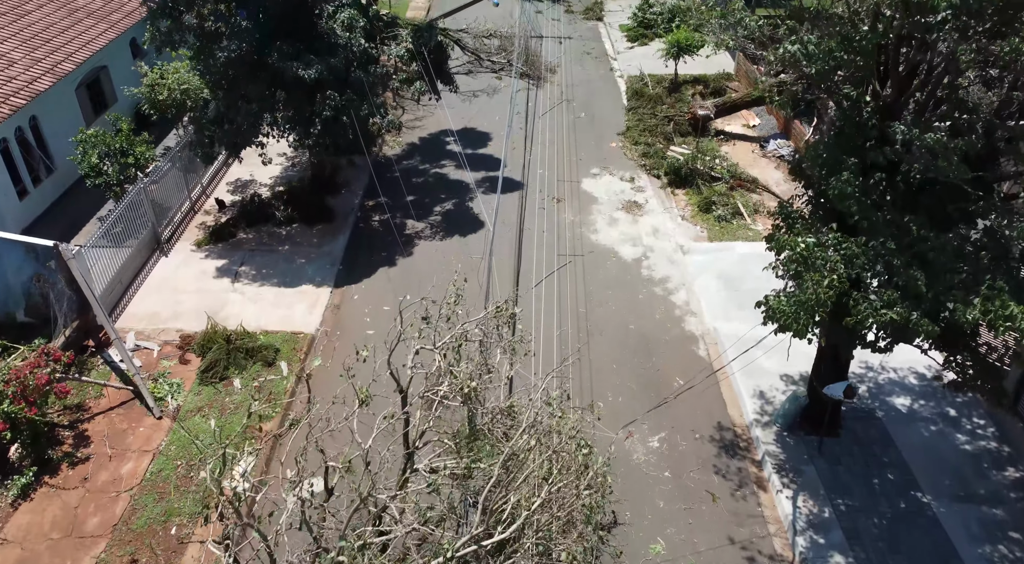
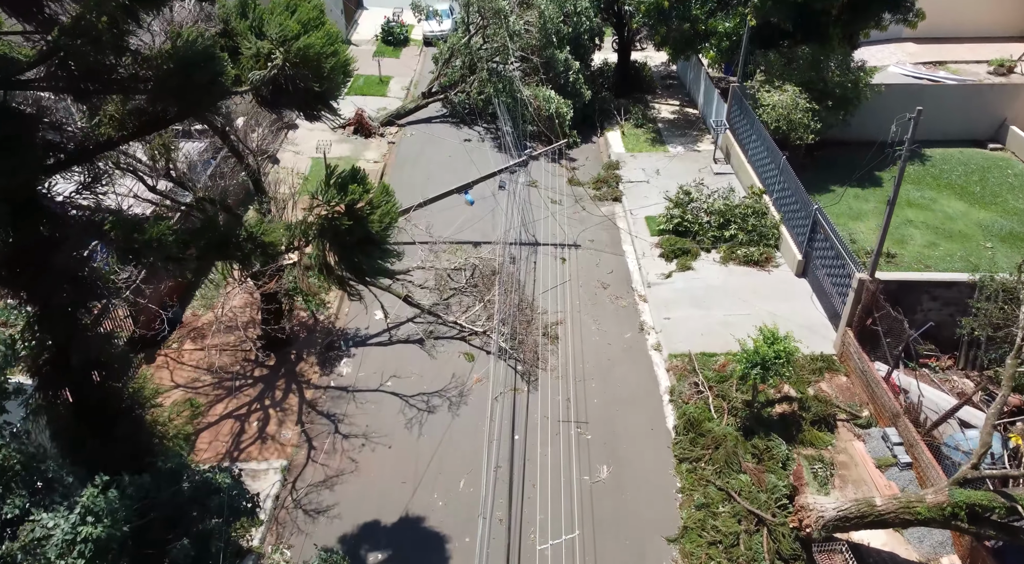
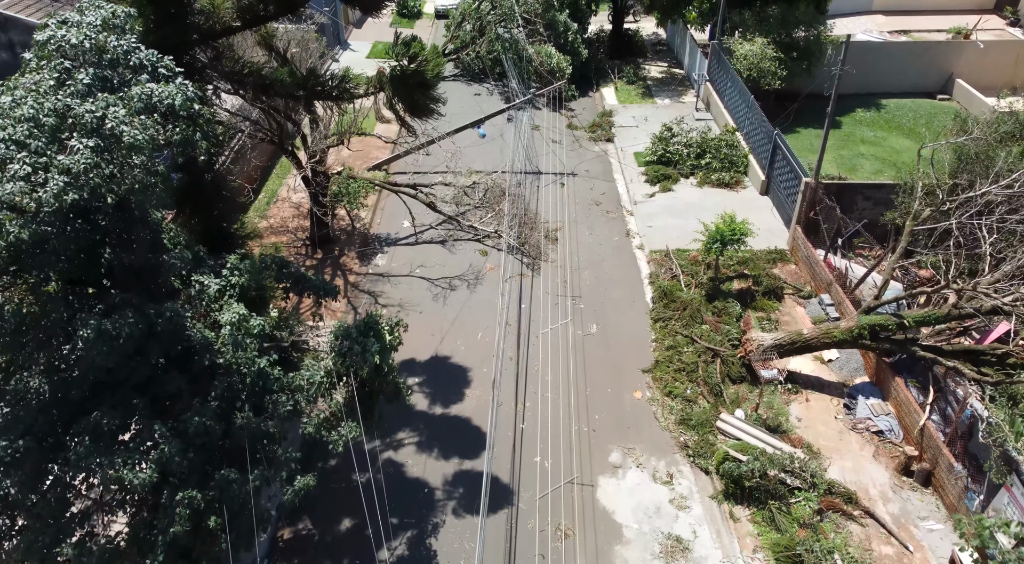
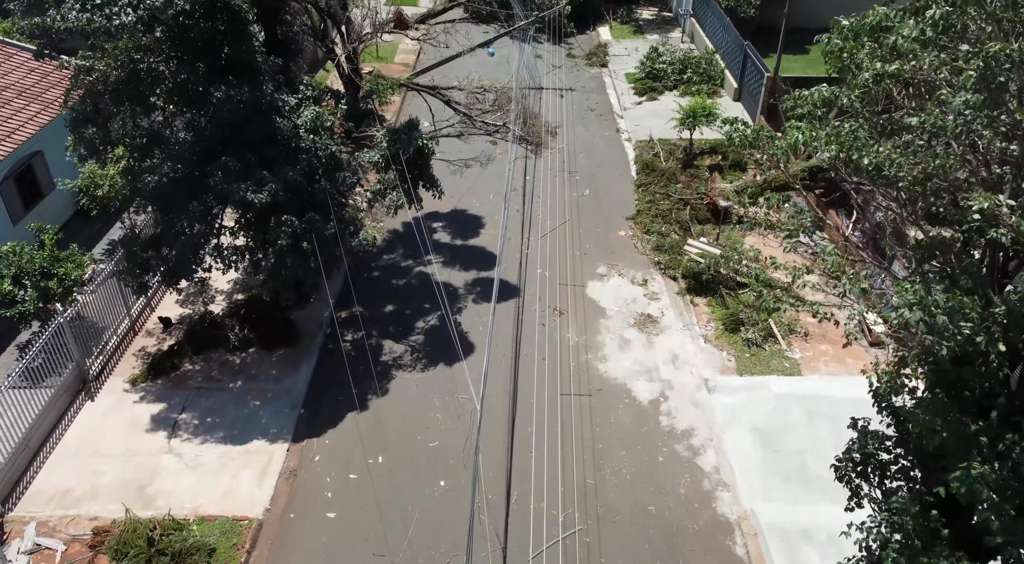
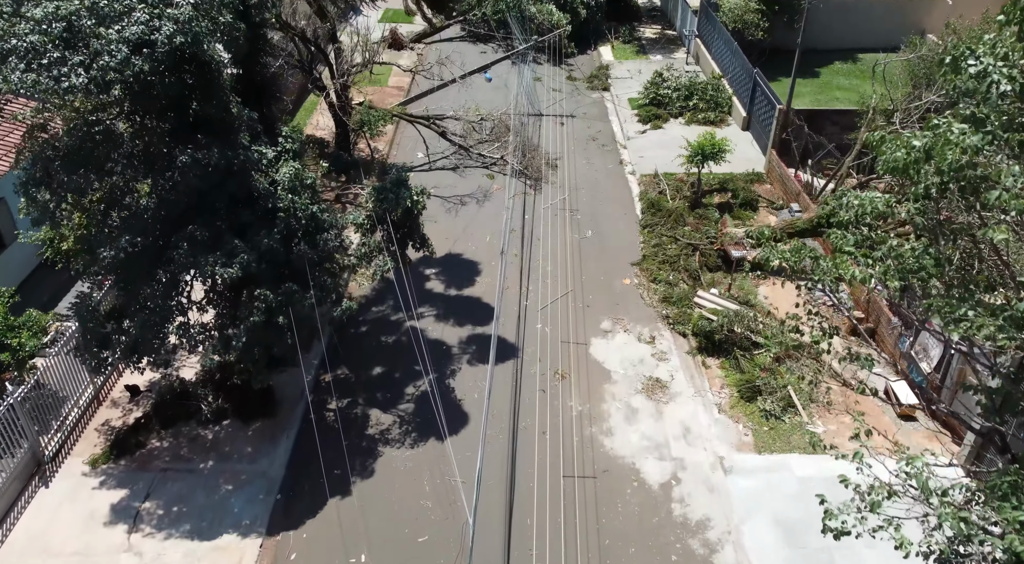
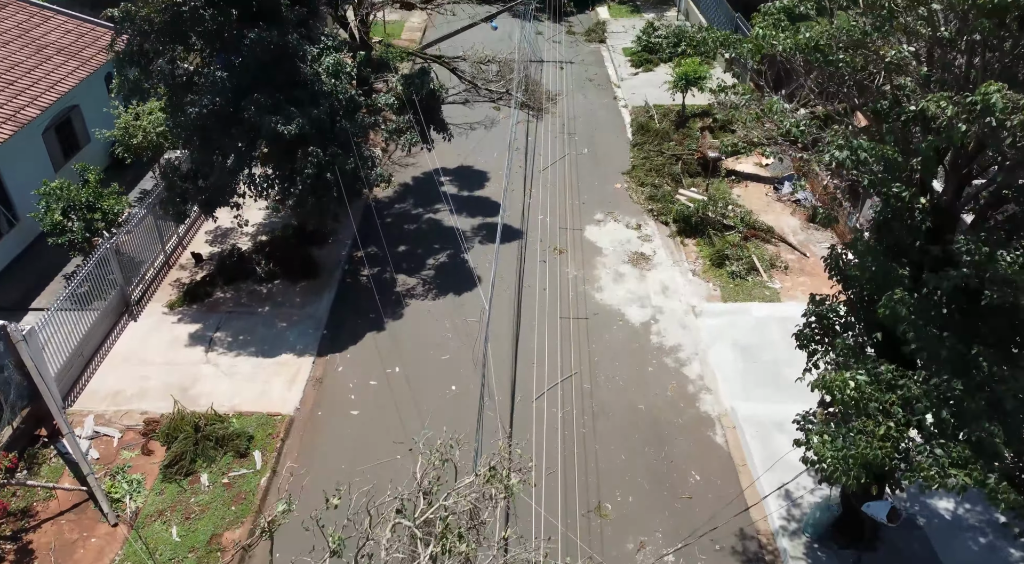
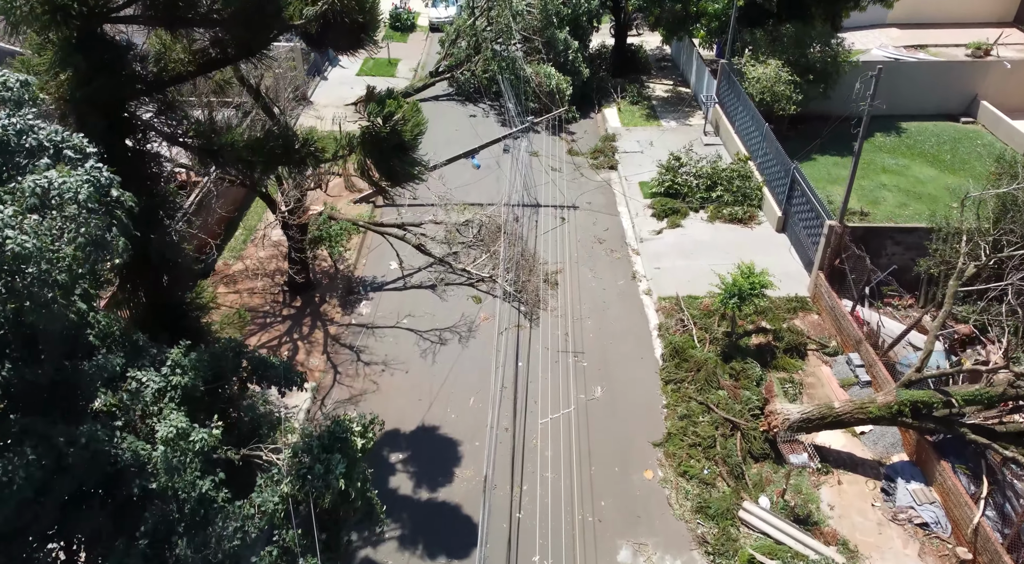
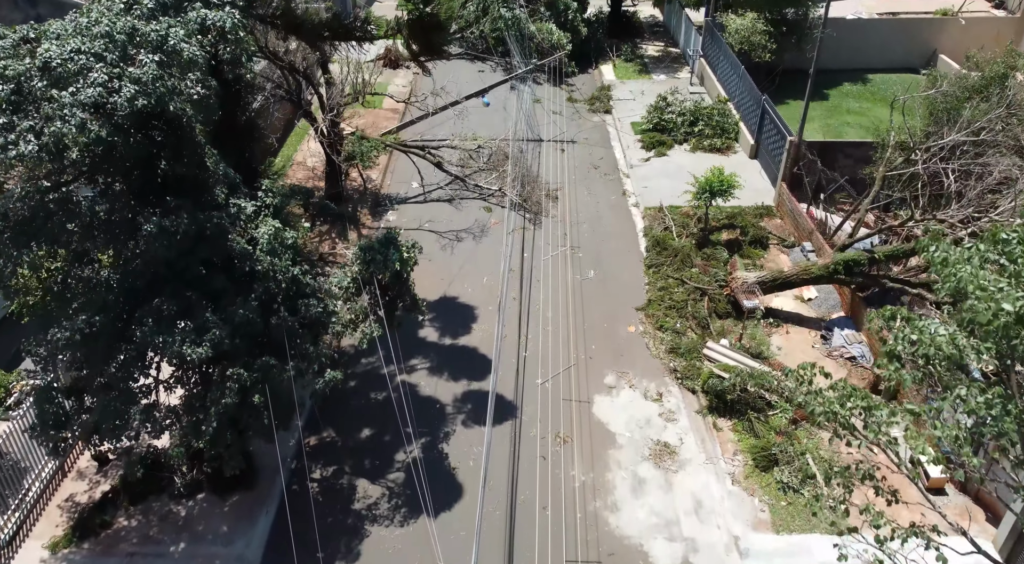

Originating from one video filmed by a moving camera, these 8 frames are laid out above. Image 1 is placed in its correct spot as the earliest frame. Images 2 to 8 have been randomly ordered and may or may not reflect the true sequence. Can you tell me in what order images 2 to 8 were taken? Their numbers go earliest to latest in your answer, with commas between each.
6, 4, 5, 8, 3, 7, 2
